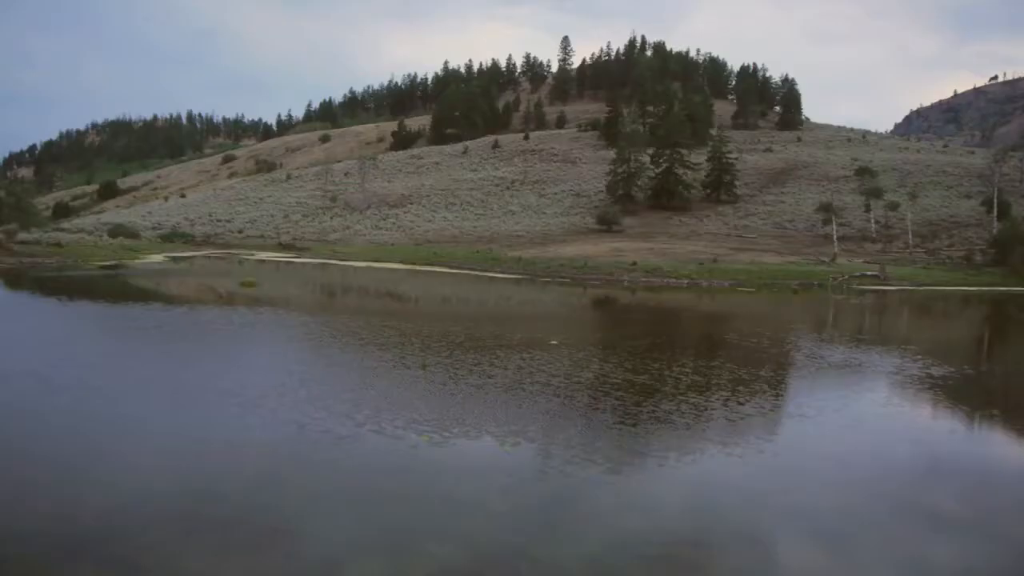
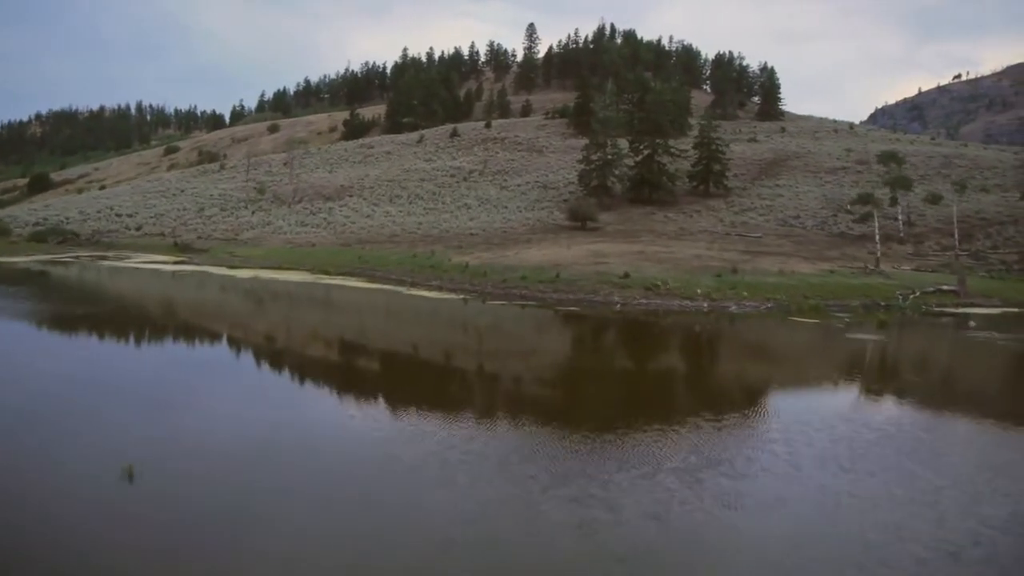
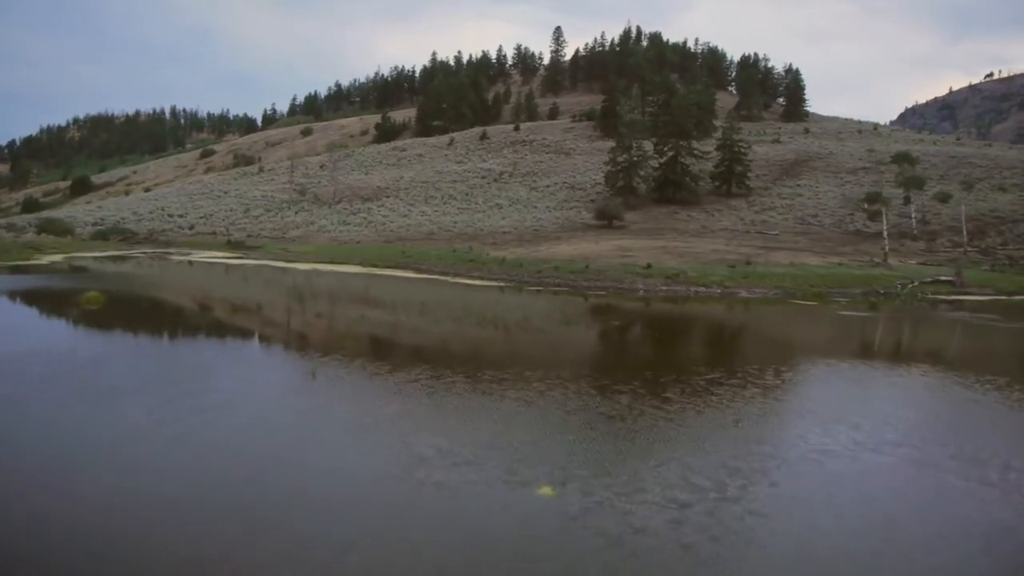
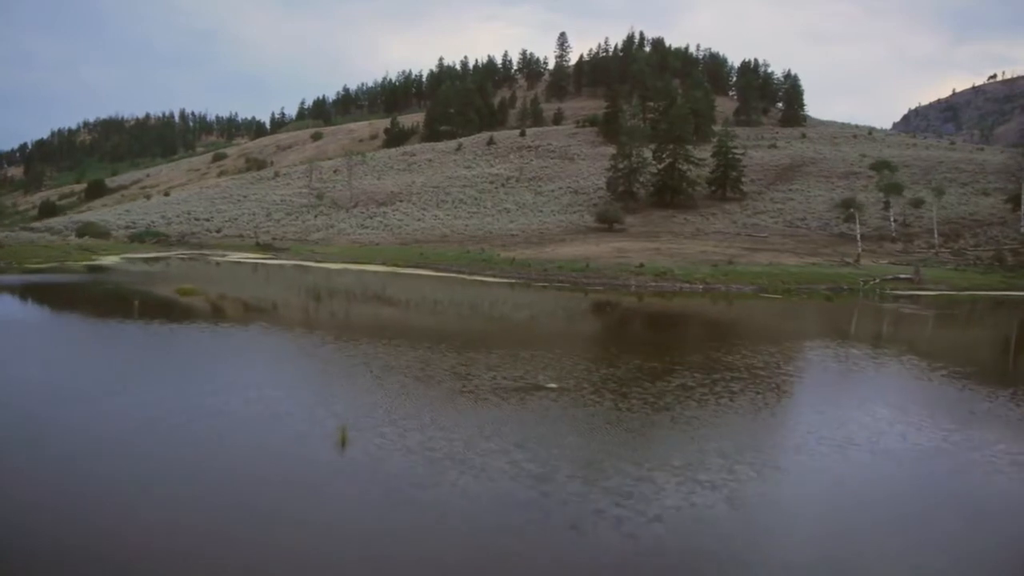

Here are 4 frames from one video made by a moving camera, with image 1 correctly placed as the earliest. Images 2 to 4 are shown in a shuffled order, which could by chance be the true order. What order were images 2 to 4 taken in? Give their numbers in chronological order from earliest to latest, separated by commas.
4, 3, 2
